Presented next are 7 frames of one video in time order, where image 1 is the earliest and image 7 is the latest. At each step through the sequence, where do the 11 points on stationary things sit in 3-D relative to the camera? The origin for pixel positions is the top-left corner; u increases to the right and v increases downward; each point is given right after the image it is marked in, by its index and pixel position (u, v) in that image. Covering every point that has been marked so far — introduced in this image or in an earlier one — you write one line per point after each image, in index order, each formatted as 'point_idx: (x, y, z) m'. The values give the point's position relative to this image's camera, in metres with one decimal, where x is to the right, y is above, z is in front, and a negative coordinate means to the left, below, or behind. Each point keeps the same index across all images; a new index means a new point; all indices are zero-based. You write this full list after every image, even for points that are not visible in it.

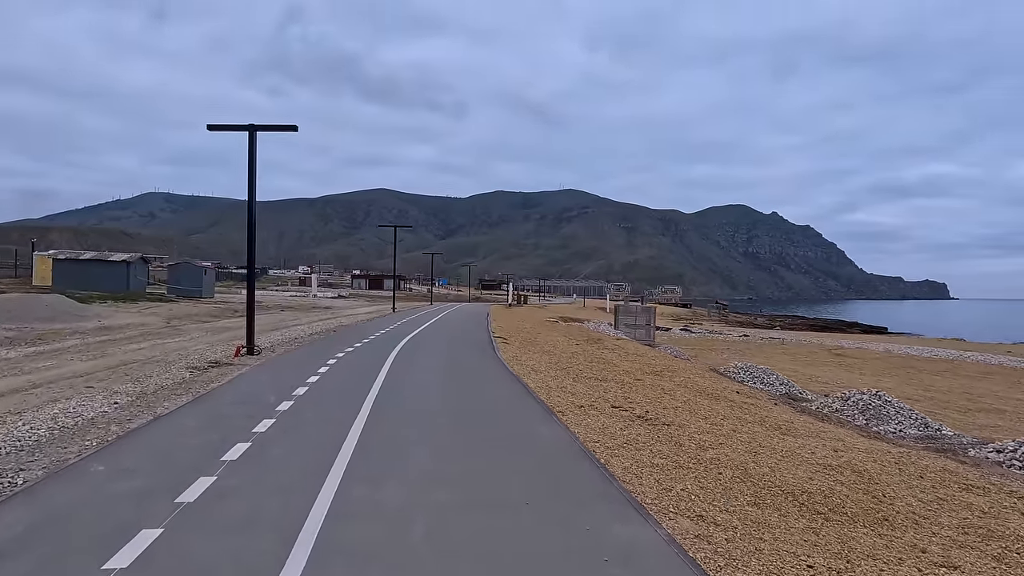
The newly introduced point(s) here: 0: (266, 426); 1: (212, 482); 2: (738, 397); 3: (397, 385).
0: (-3.6, -2.0, +9.6) m
1: (-3.1, -2.0, +7.0) m
2: (+5.4, -2.6, +15.8) m
3: (-2.5, -2.1, +14.7) m
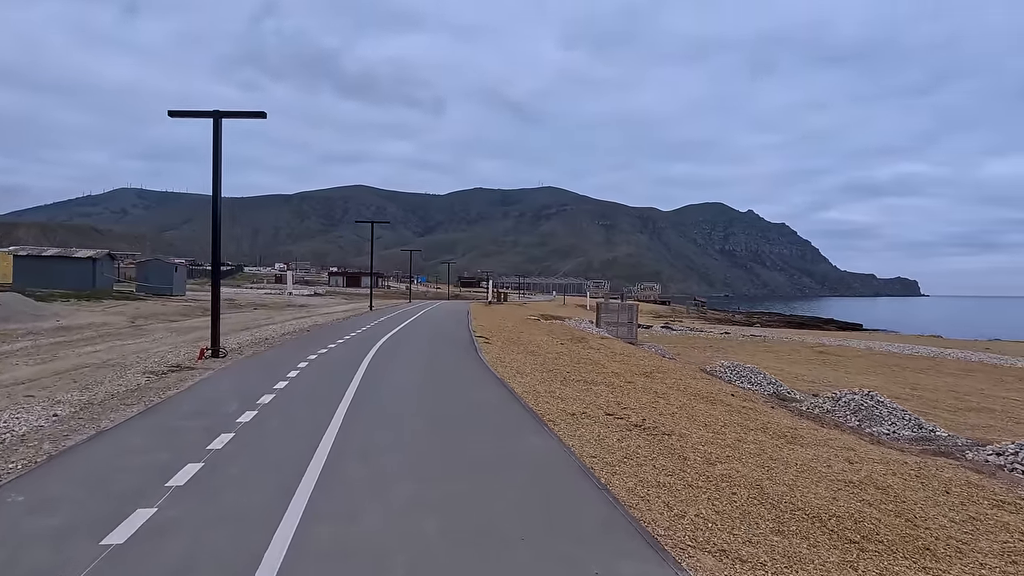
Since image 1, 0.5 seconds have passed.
0: (-3.7, -2.0, +8.6) m
1: (-3.2, -2.0, +5.9) m
2: (+5.0, -2.5, +15.0) m
3: (-2.8, -2.0, +13.6) m
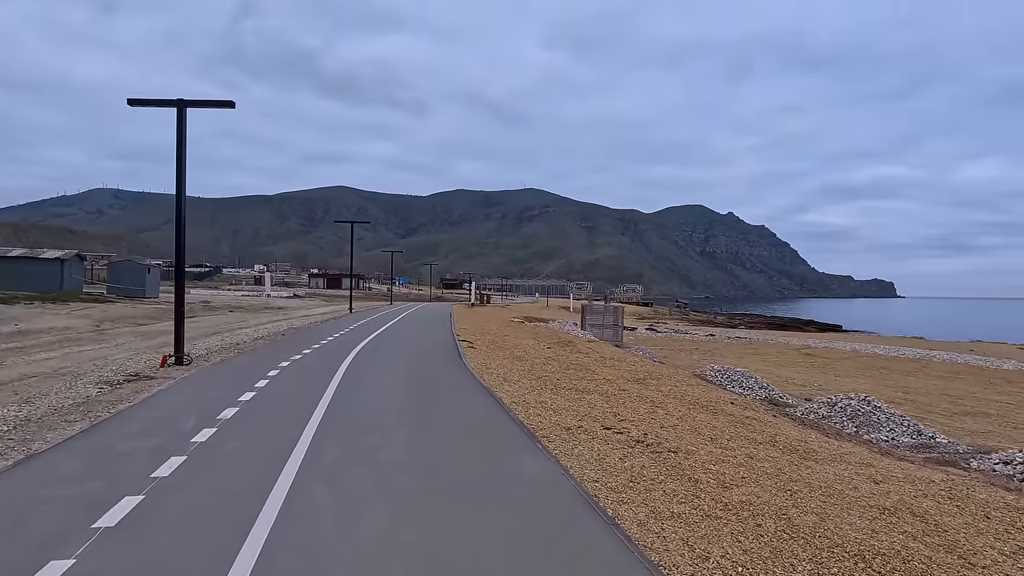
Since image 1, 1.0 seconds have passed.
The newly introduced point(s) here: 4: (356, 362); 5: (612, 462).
0: (-3.8, -2.0, +7.5) m
1: (-3.2, -2.0, +4.9) m
2: (+4.7, -2.6, +14.2) m
3: (-3.1, -2.1, +12.6) m
4: (-4.2, -1.9, +17.9) m
5: (+1.2, -2.1, +8.1) m
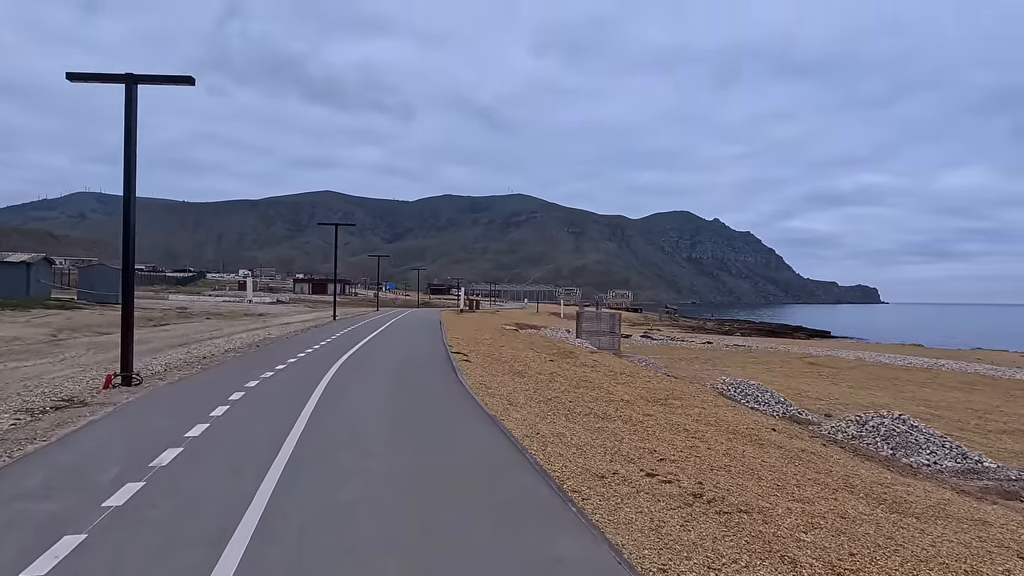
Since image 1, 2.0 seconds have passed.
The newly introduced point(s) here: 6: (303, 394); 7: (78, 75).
0: (-3.6, -2.1, +5.3) m
1: (-2.9, -2.1, +2.7) m
2: (+4.9, -2.7, +12.1) m
3: (-2.9, -2.2, +10.4) m
4: (-4.1, -2.1, +15.7) m
5: (+1.5, -2.2, +6.0) m
6: (-4.1, -2.1, +13.2) m
7: (-8.7, +4.3, +13.5) m
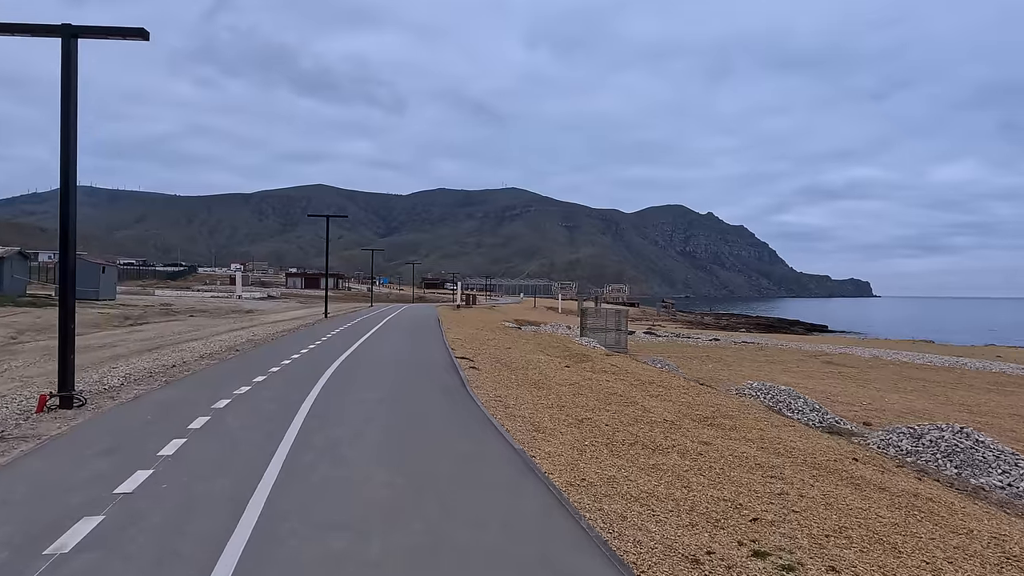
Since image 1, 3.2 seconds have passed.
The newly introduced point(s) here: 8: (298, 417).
0: (-3.1, -2.2, +3.0) m
1: (-2.4, -2.2, +0.4) m
2: (+5.3, -2.7, +9.9) m
3: (-2.5, -2.2, +8.1) m
4: (-3.8, -2.1, +13.3) m
5: (+1.9, -2.3, +3.7) m
6: (-3.7, -2.1, +10.9) m
7: (-8.3, +4.3, +11.0) m
8: (-3.5, -2.1, +10.7) m
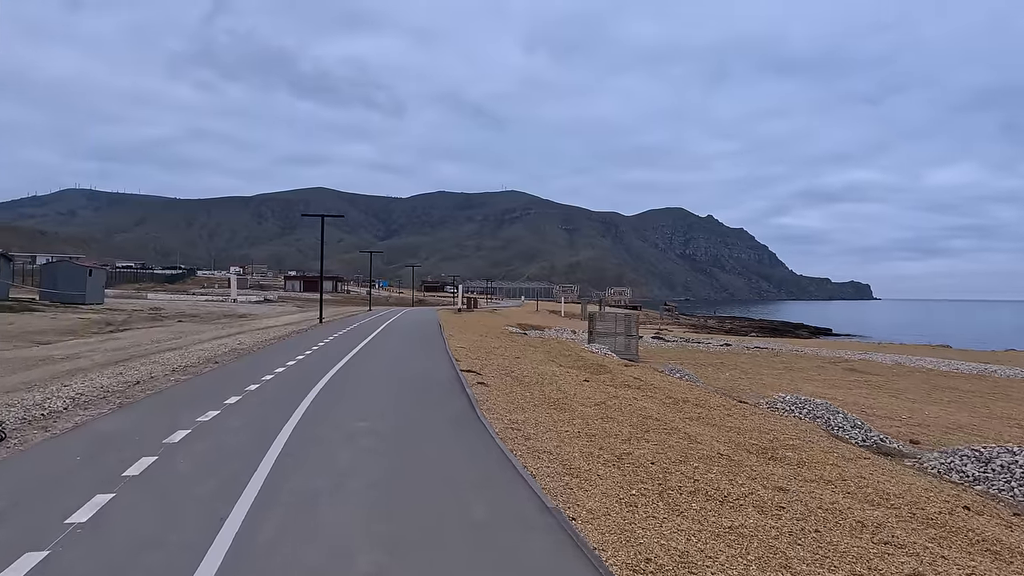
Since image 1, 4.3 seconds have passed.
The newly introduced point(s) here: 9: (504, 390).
0: (-2.8, -2.2, +0.8) m
1: (-2.1, -2.2, -1.8) m
2: (+5.6, -2.8, +7.8) m
3: (-2.2, -2.3, +6.0) m
4: (-3.4, -2.2, +11.2) m
5: (+2.3, -2.3, +1.6) m
6: (-3.4, -2.2, +8.8) m
7: (-8.0, +4.2, +9.0) m
8: (-3.1, -2.2, +8.6) m
9: (-0.2, -2.2, +14.7) m
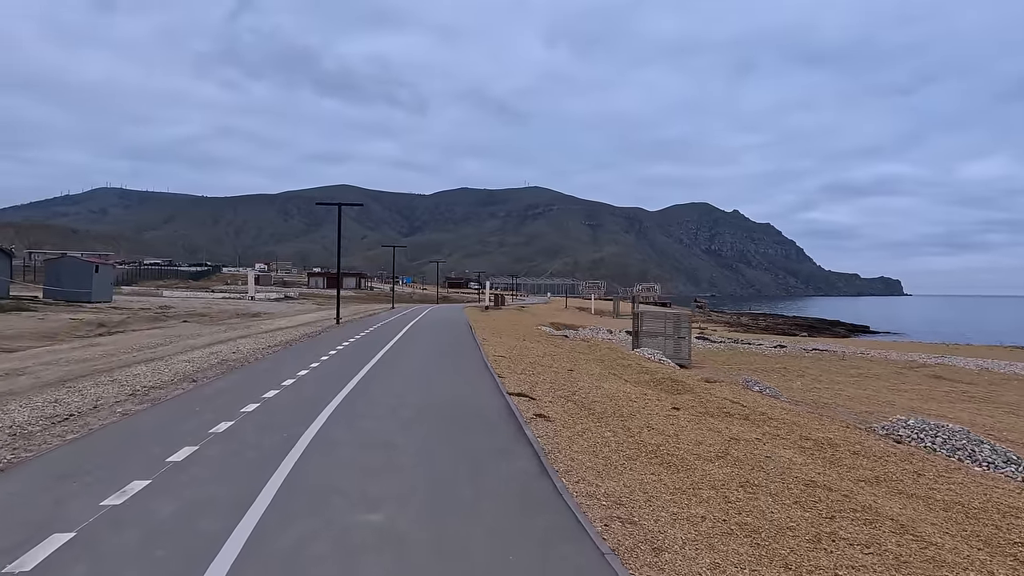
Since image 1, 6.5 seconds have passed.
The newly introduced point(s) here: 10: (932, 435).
0: (-2.1, -2.2, -3.3) m
1: (-1.5, -2.3, -5.9) m
2: (+6.5, -2.8, +3.4) m
3: (-1.3, -2.3, +1.8) m
4: (-2.4, -2.2, +7.1) m
5: (+3.0, -2.3, -2.7) m
6: (-2.4, -2.2, +4.7) m
7: (-7.0, +4.2, +5.0) m
8: (-2.2, -2.2, +4.5) m
9: (+1.0, -2.2, +10.5) m
10: (+10.5, -3.6, +16.3) m
